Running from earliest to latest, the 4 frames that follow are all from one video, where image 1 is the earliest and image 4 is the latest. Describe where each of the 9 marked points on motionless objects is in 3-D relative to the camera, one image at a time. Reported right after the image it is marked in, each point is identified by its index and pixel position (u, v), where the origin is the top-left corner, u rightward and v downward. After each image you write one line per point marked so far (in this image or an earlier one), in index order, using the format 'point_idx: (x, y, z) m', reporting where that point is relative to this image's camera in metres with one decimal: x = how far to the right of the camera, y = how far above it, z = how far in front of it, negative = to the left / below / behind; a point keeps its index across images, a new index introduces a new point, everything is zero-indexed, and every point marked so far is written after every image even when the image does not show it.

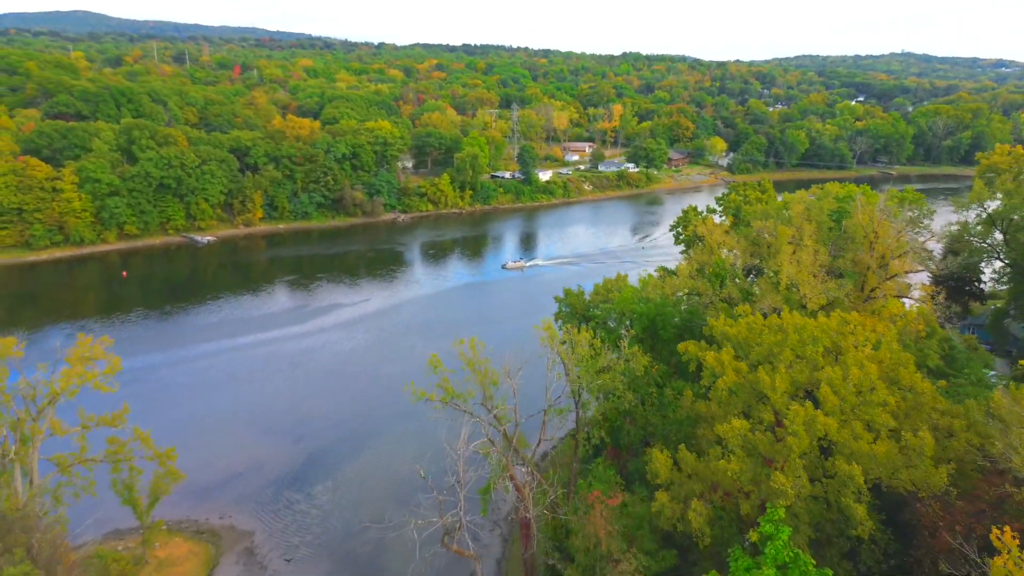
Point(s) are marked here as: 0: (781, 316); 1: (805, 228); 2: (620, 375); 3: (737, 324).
0: (+3.9, -0.4, +11.0) m
1: (+6.2, +1.1, +16.1) m
2: (+1.8, -1.6, +12.7) m
3: (+3.3, -0.6, +11.2) m
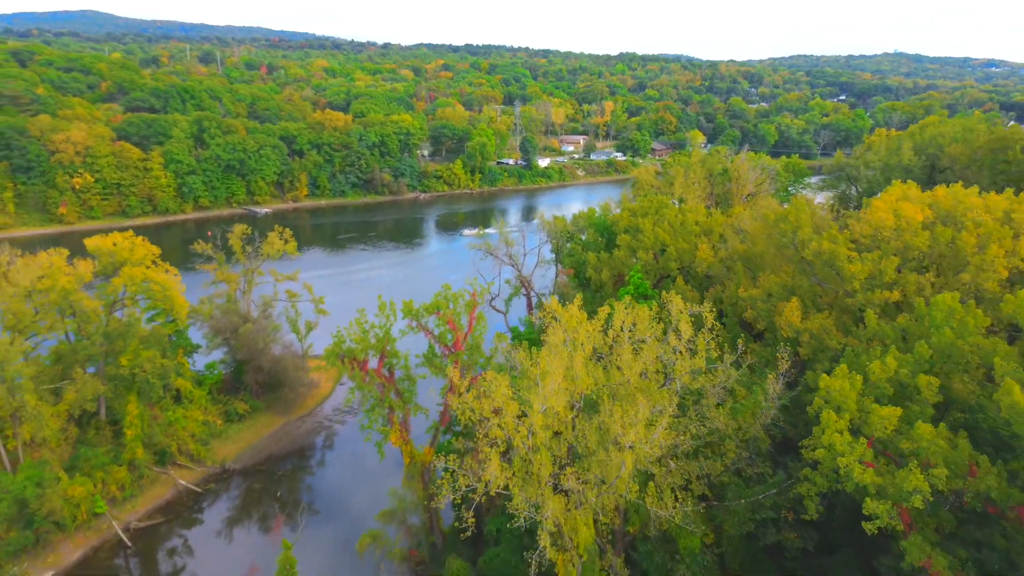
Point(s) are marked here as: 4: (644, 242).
0: (+4.2, +2.4, +21.9) m
1: (+6.5, +4.0, +26.9) m
2: (+2.1, +1.3, +23.5) m
3: (+3.6, +2.3, +22.1) m
4: (+3.4, +1.1, +19.7) m
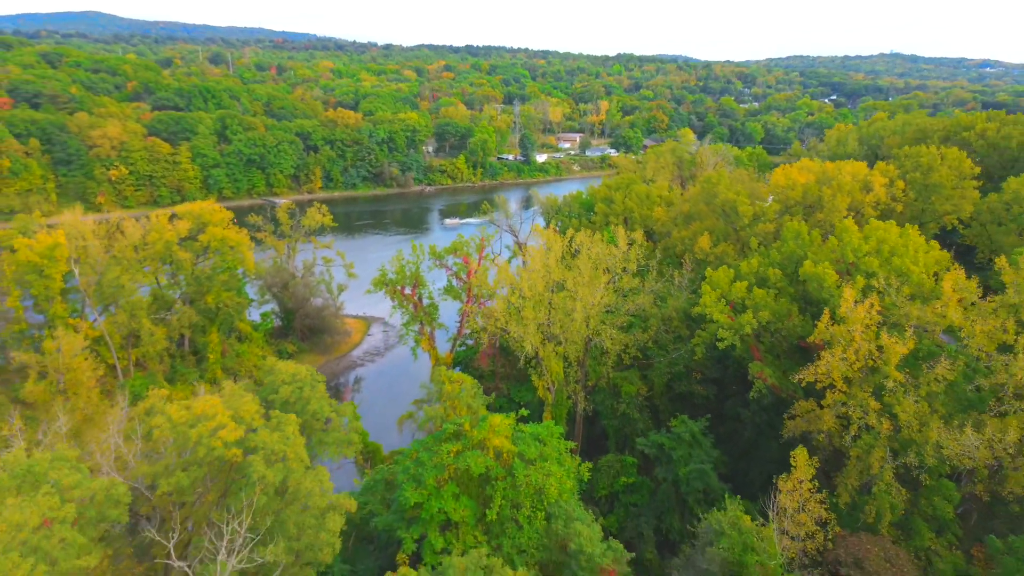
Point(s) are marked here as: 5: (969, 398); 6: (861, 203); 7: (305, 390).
0: (+4.1, +3.8, +26.9) m
1: (+6.4, +5.3, +32.0) m
2: (+2.0, +2.6, +28.6) m
3: (+3.5, +3.6, +27.1) m
4: (+3.4, +2.4, +24.7) m
5: (+6.0, -1.4, +10.0) m
6: (+7.8, +1.9, +17.1) m
7: (-2.8, -1.4, +10.3) m
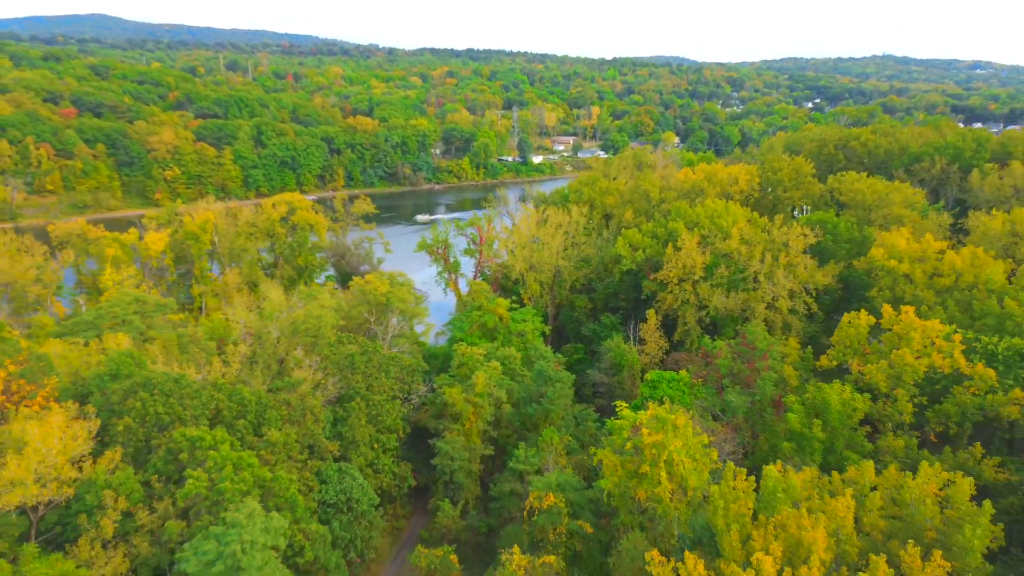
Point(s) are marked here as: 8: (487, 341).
0: (+4.0, +5.3, +36.8) m
1: (+6.3, +6.8, +41.9) m
2: (+1.9, +4.1, +38.5) m
3: (+3.4, +5.1, +37.0) m
4: (+3.2, +3.9, +34.6) m
5: (+5.8, +0.1, +19.9) m
6: (+7.7, +3.4, +27.0) m
7: (-2.9, +0.1, +20.2) m
8: (-0.7, -1.4, +19.7) m
